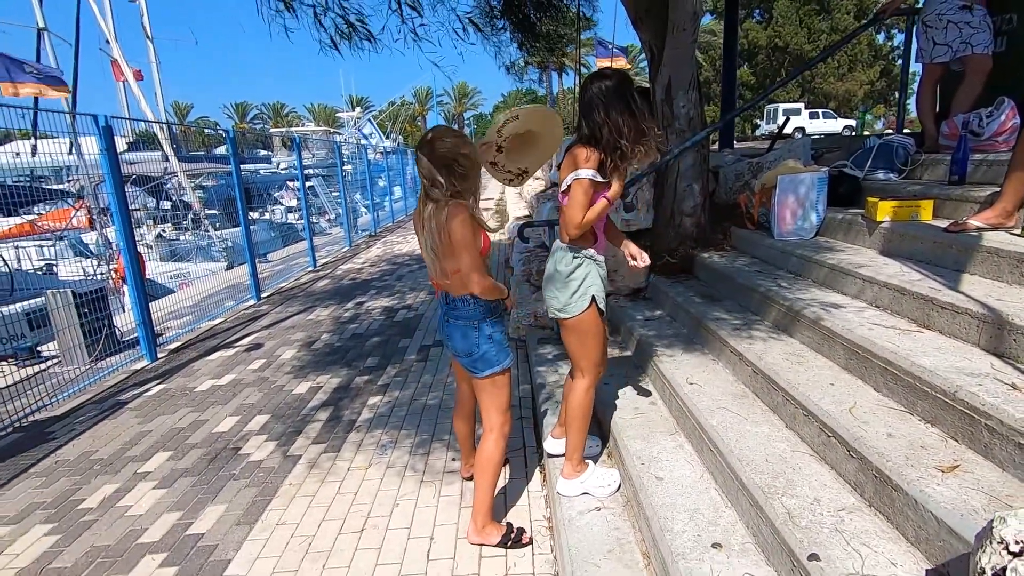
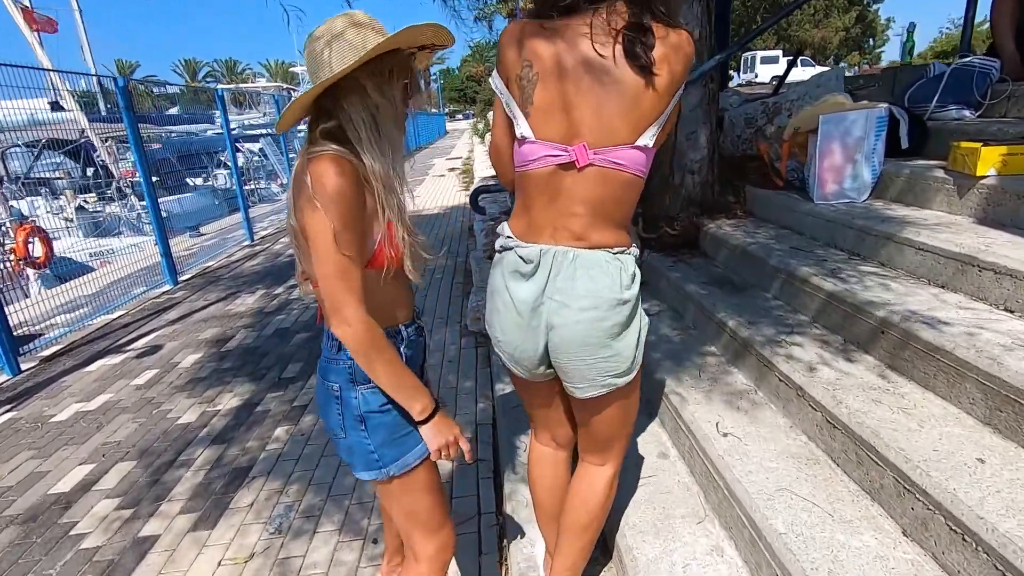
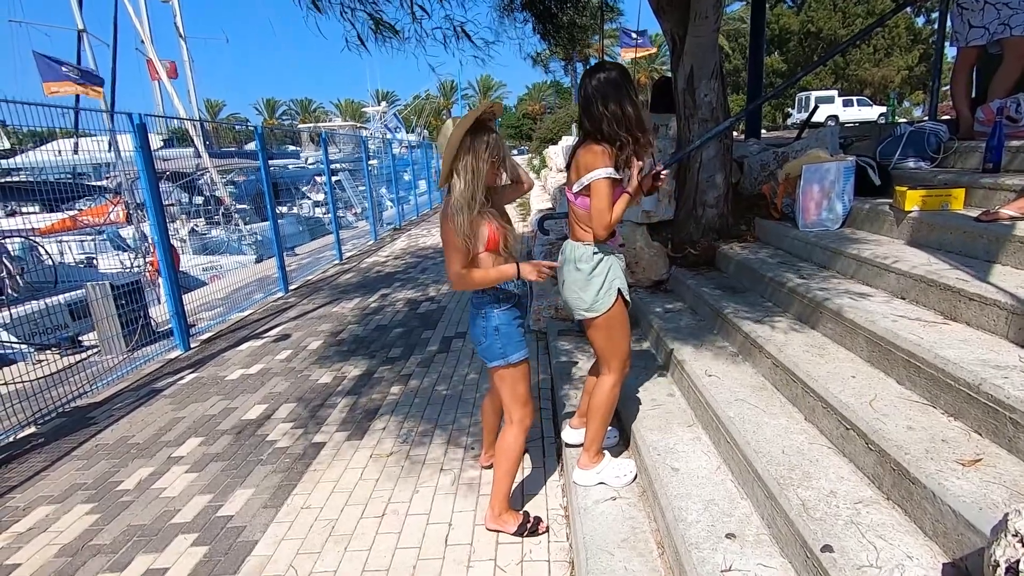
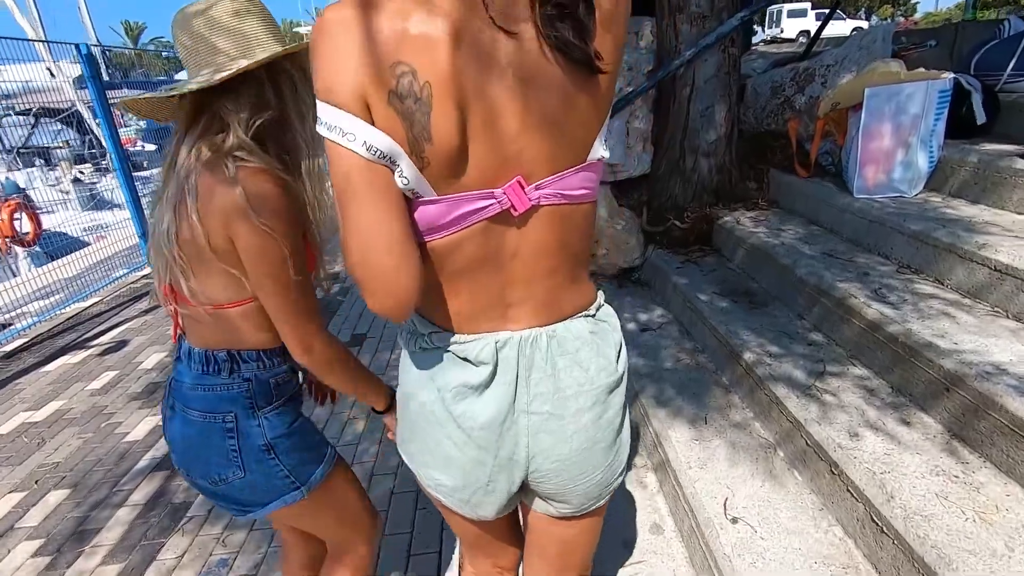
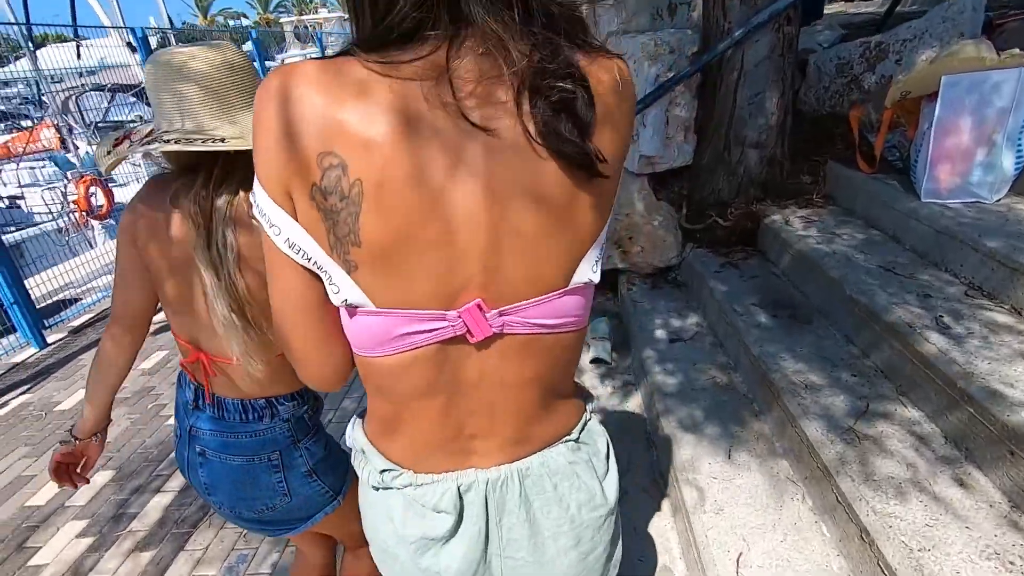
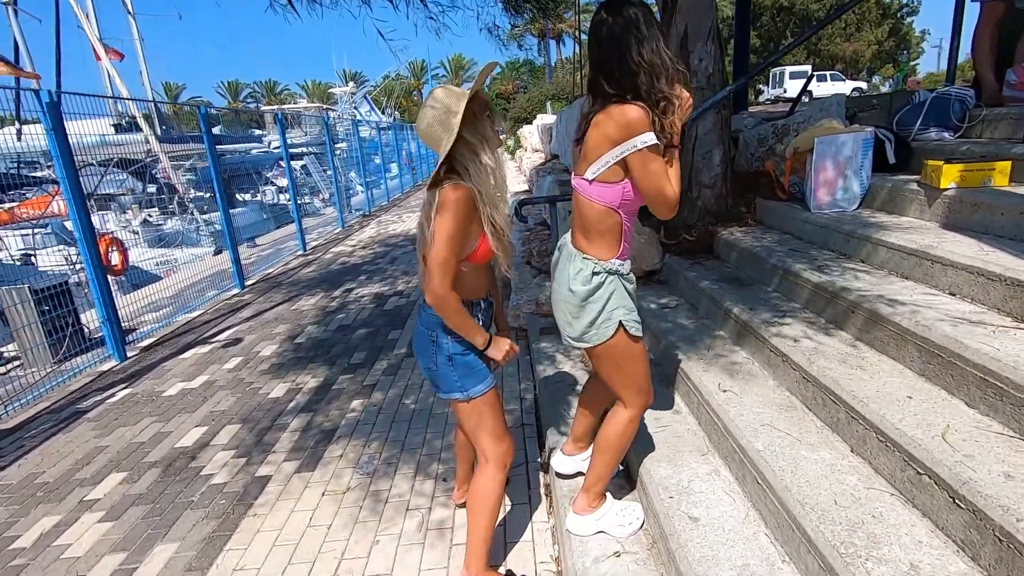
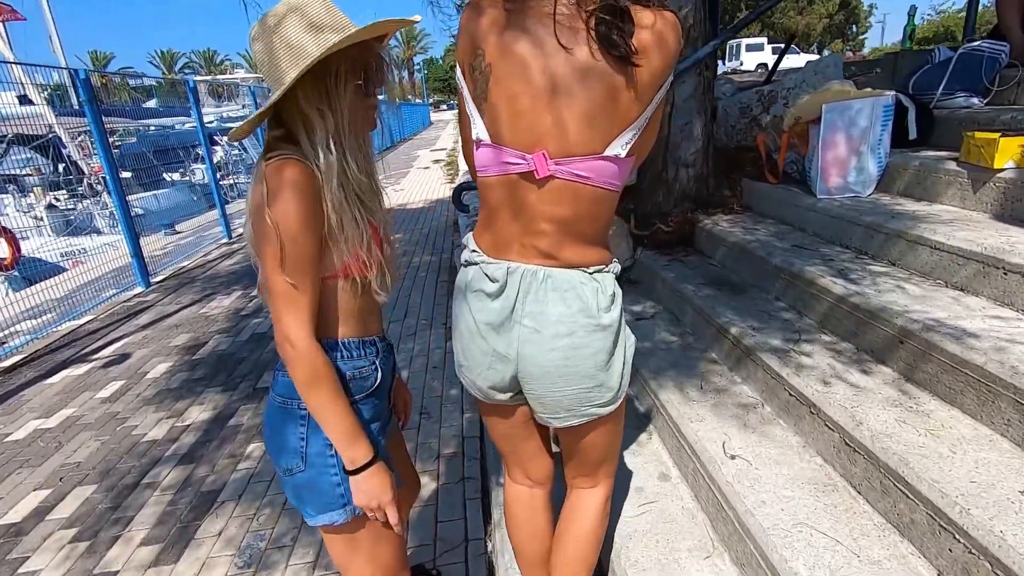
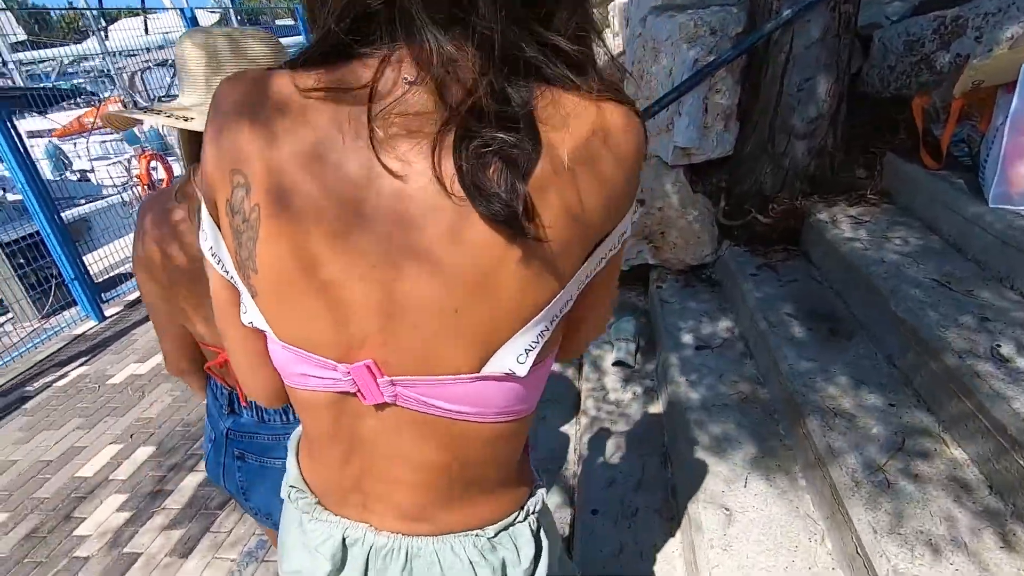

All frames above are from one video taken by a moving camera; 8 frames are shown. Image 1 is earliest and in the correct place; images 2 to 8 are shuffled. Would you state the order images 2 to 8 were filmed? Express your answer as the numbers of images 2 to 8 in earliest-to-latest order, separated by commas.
3, 6, 2, 7, 4, 5, 8
